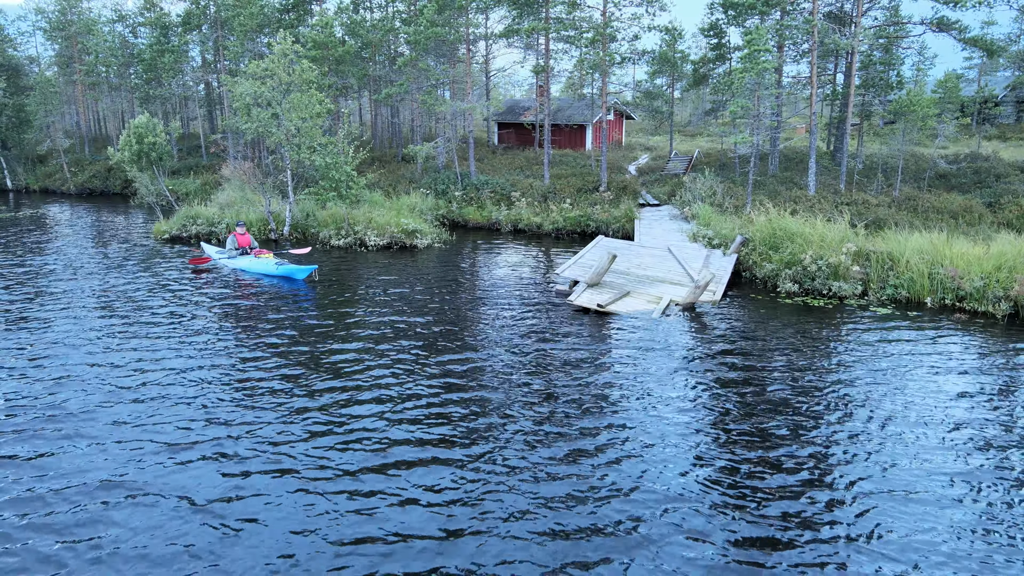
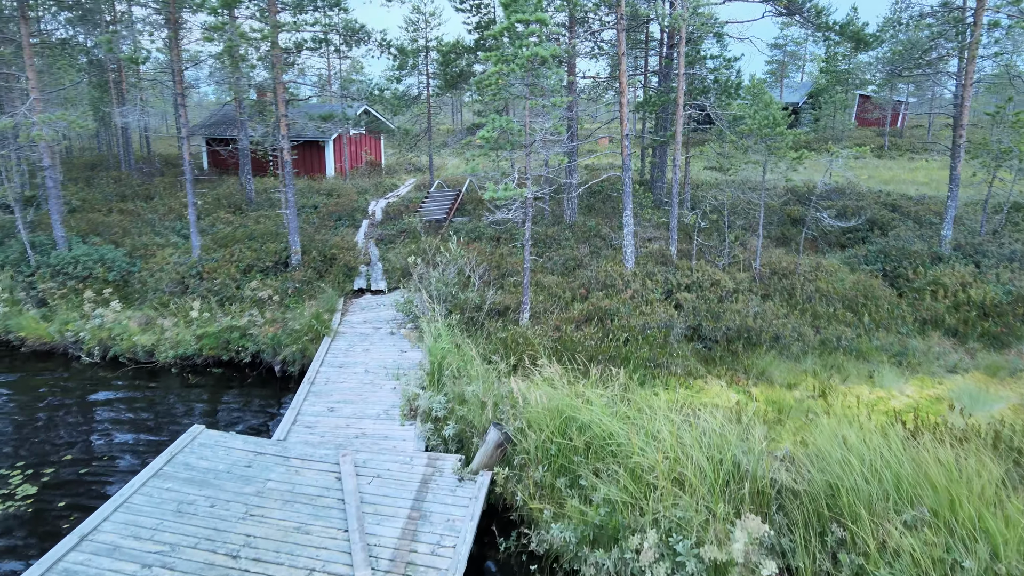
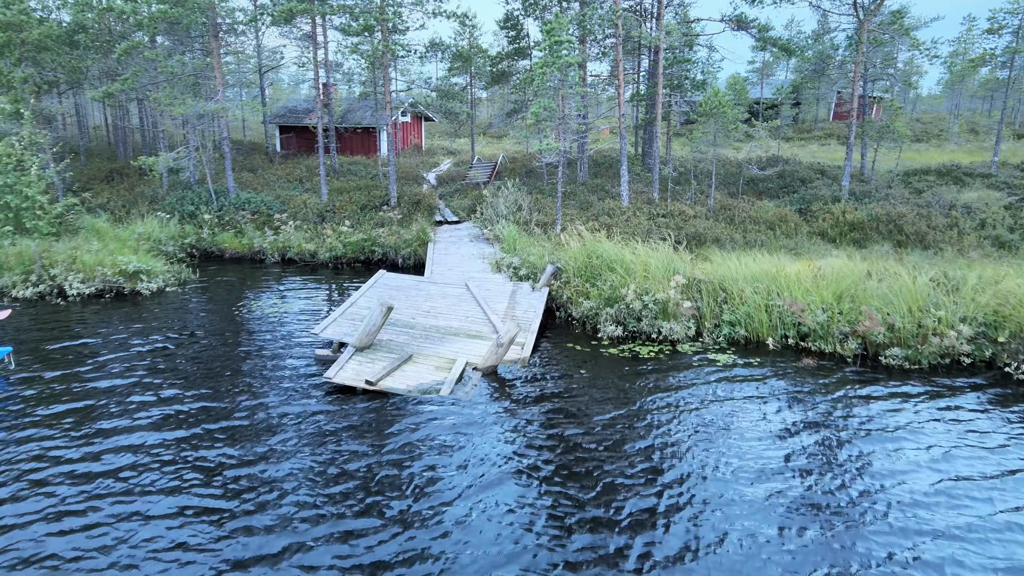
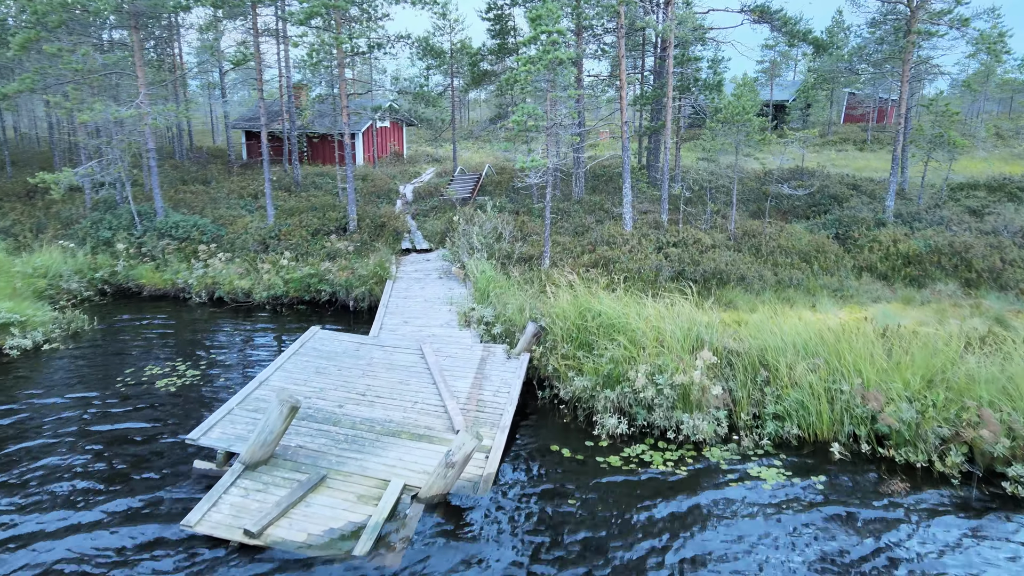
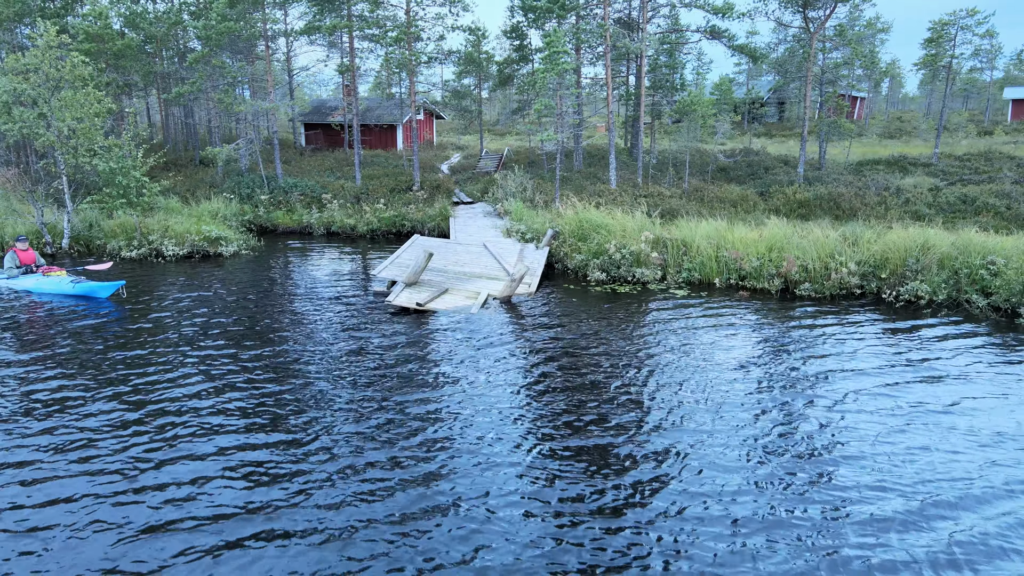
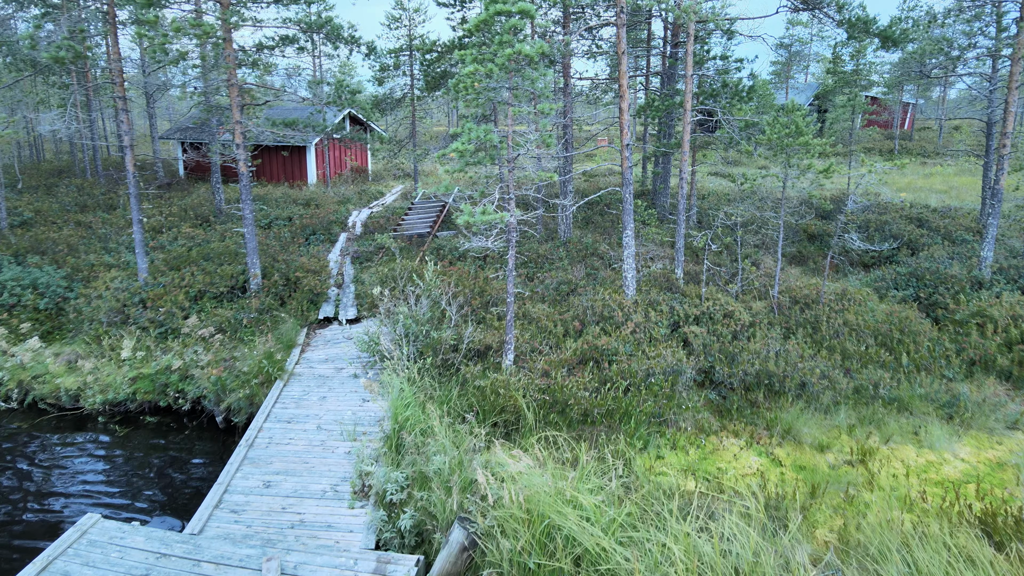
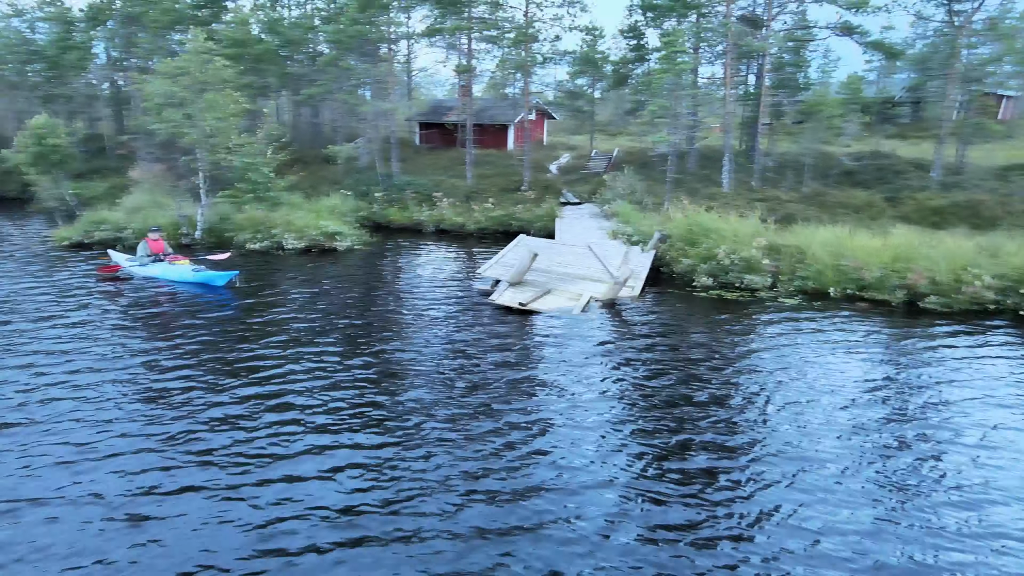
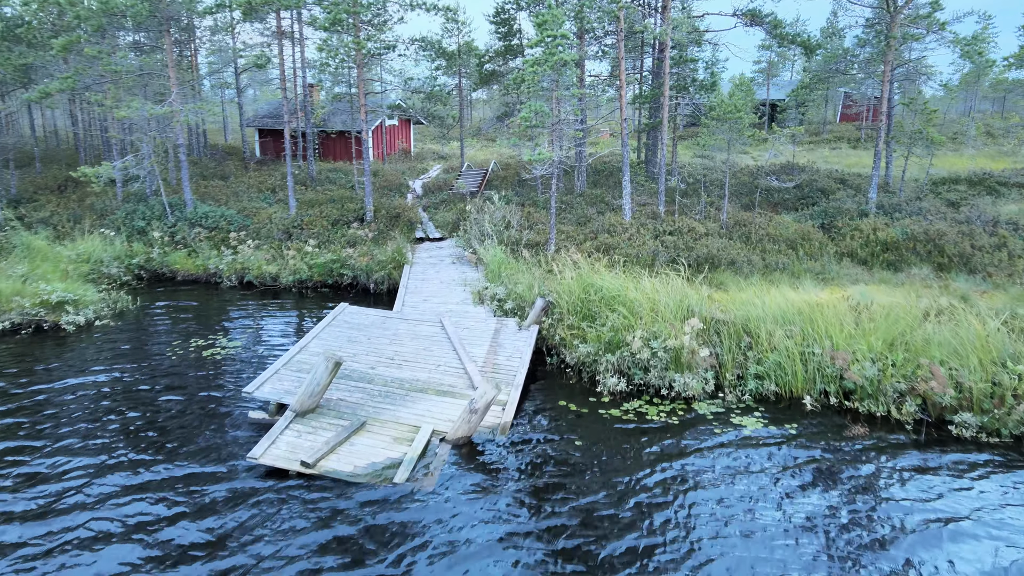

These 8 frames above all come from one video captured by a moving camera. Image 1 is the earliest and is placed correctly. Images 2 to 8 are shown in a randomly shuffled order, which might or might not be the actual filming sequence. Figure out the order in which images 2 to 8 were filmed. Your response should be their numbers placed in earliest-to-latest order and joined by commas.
7, 5, 3, 8, 4, 2, 6
